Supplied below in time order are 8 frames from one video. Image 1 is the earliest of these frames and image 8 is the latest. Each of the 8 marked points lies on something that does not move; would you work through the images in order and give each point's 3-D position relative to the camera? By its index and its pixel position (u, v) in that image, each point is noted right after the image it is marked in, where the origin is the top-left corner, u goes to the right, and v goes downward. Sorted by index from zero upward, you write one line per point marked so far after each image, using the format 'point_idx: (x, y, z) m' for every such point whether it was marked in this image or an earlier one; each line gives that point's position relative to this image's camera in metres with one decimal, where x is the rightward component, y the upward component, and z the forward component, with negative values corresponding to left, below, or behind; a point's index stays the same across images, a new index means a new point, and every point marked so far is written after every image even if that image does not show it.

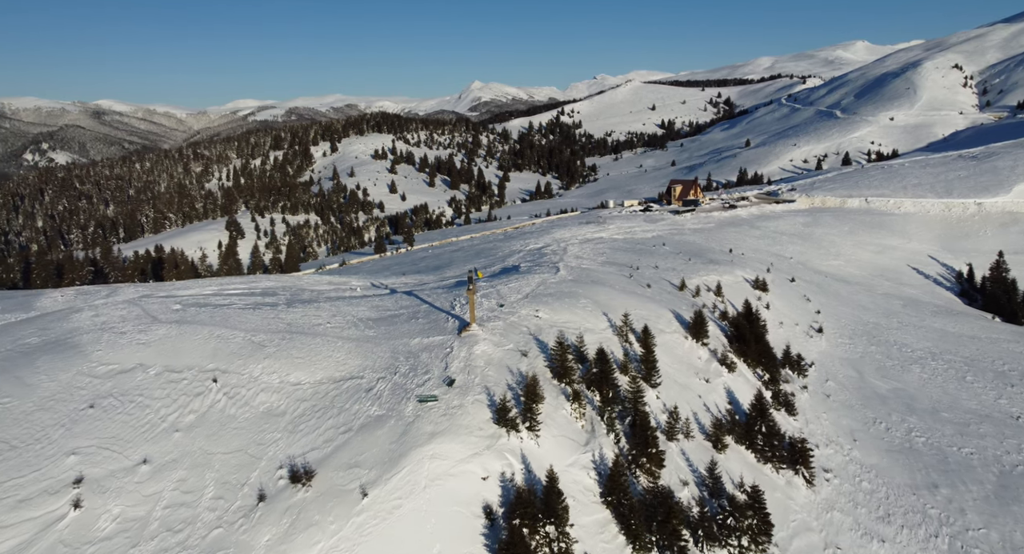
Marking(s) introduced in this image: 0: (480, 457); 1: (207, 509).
0: (-1.0, -5.8, +18.8) m
1: (-8.4, -6.7, +16.4) m
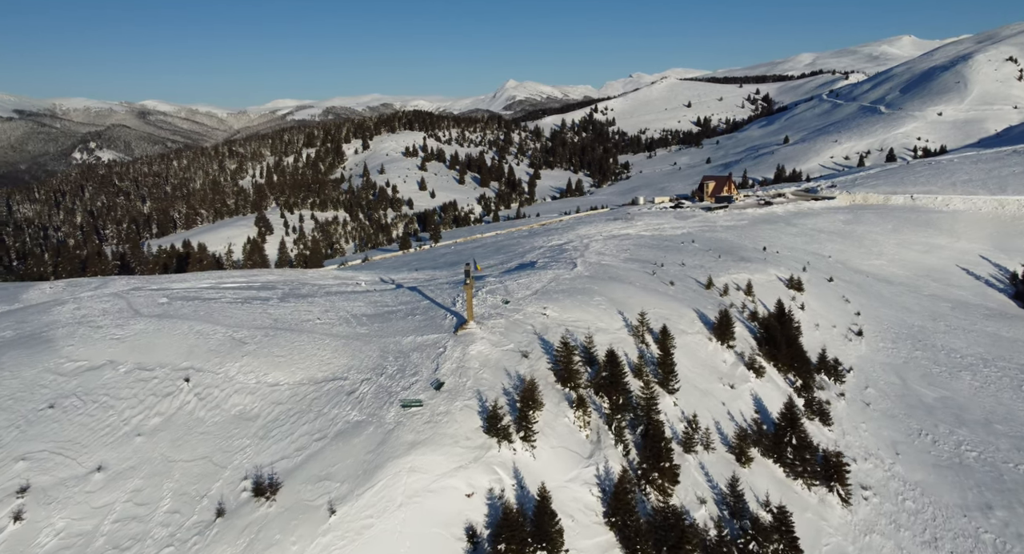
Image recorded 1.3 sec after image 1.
0: (-1.4, -5.6, +16.8) m
1: (-8.9, -6.4, +14.8) m
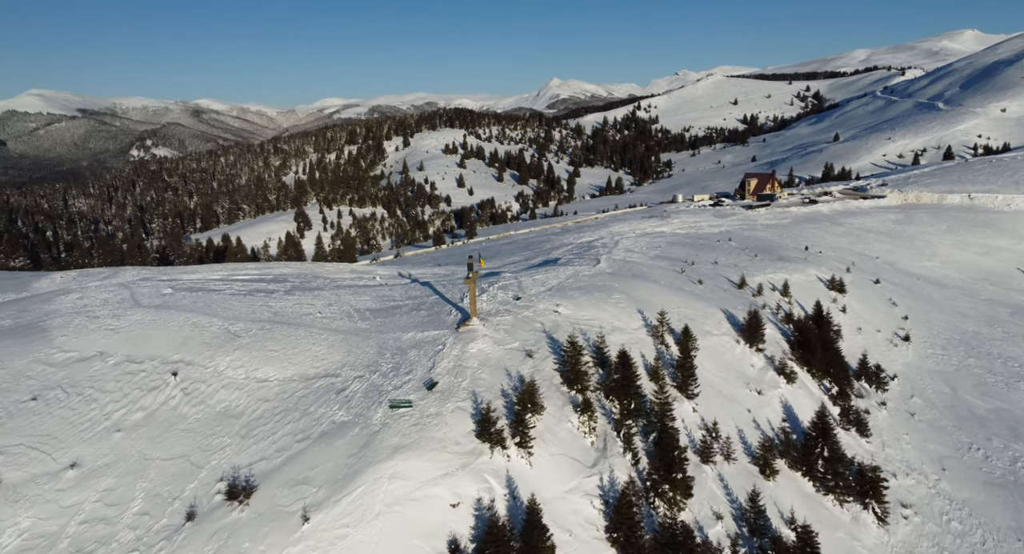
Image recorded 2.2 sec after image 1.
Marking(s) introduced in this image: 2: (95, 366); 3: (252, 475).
0: (-1.6, -5.4, +15.6) m
1: (-9.3, -6.2, +14.1) m
2: (-13.4, -2.9, +18.7) m
3: (-6.8, -5.3, +15.4) m
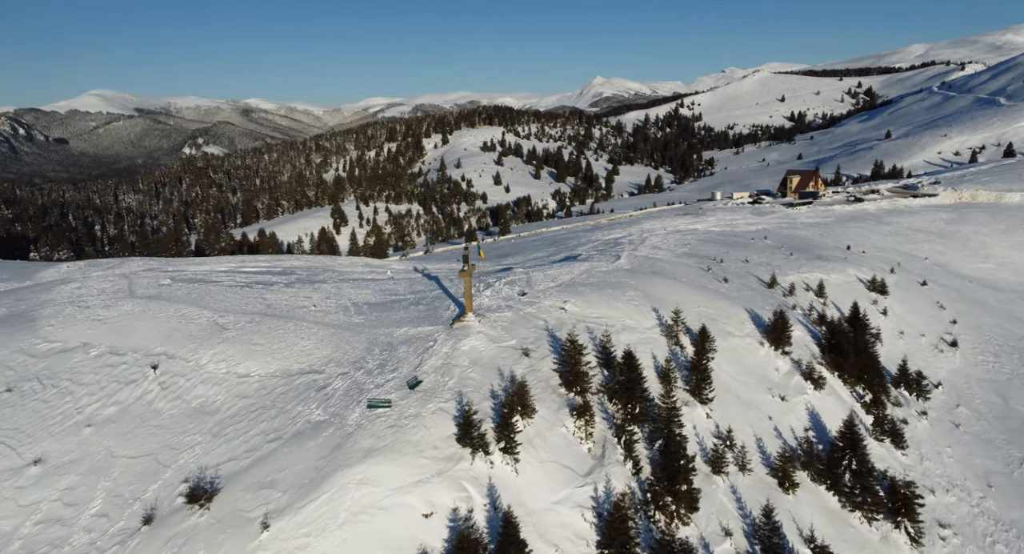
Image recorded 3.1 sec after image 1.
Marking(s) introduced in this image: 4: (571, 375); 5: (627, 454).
0: (-2.2, -5.2, +14.5) m
1: (-9.9, -5.9, +13.4) m
2: (-13.7, -2.5, +18.2) m
3: (-7.4, -5.1, +14.6) m
4: (+2.0, -3.3, +19.3) m
5: (+3.7, -5.7, +18.6) m
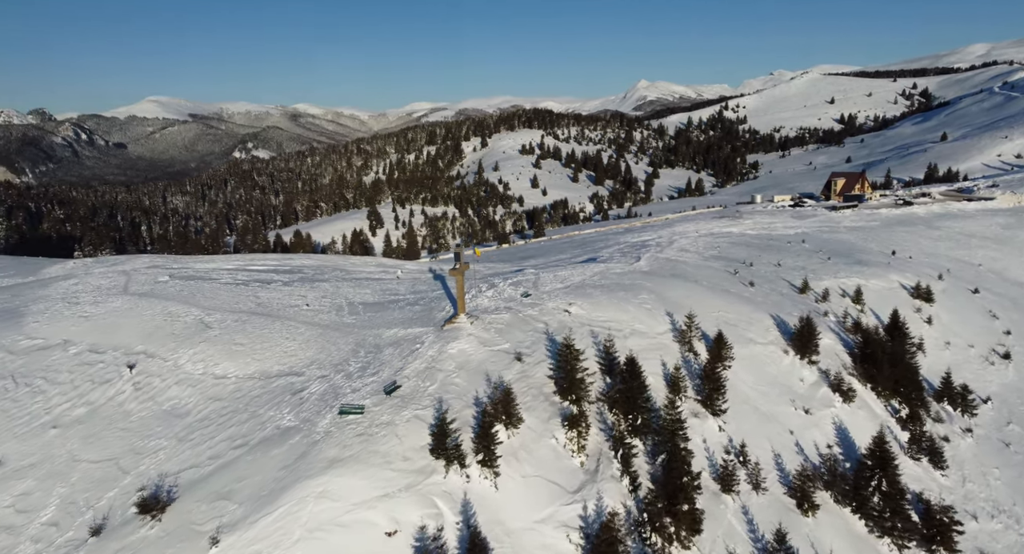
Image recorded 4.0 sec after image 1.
0: (-2.8, -5.2, +13.4) m
1: (-10.6, -5.7, +12.8) m
2: (-14.1, -2.4, +17.8) m
3: (-8.0, -4.9, +13.8) m
4: (+1.6, -3.3, +18.0) m
5: (+3.3, -5.7, +17.1) m
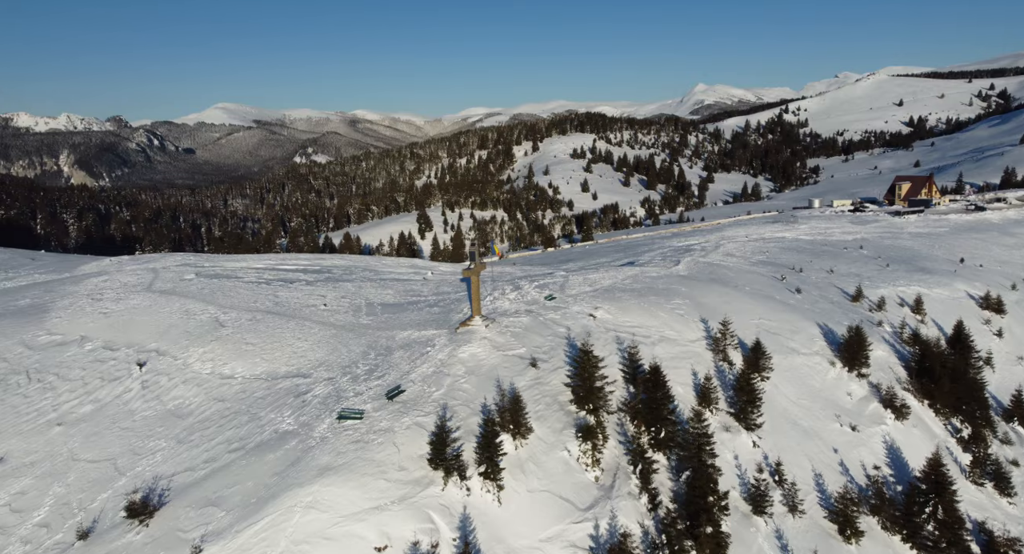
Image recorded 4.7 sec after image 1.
0: (-2.9, -5.1, +12.6) m
1: (-10.6, -5.6, +12.7) m
2: (-13.7, -2.3, +18.0) m
3: (-8.0, -4.9, +13.5) m
4: (+2.0, -3.3, +16.9) m
5: (+3.5, -5.7, +15.9) m
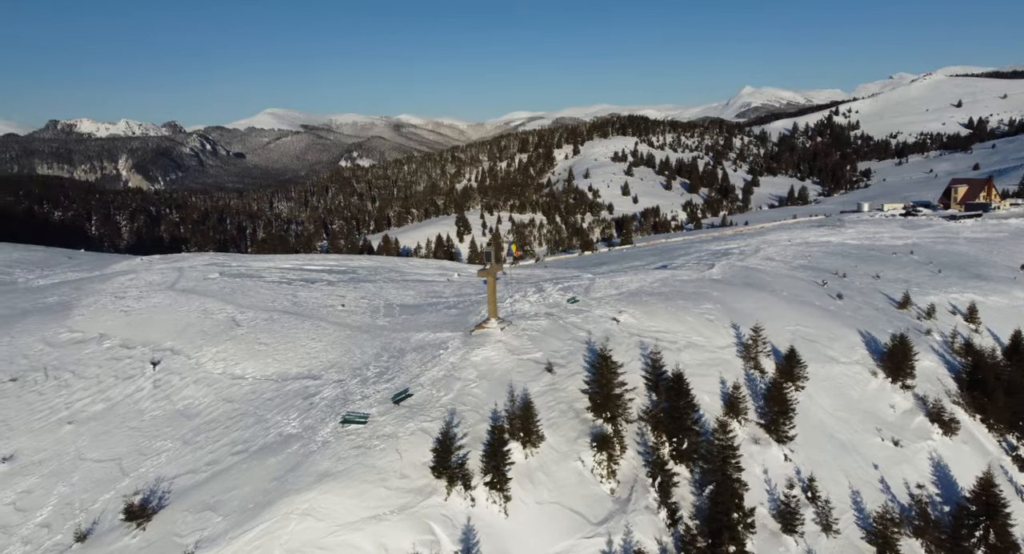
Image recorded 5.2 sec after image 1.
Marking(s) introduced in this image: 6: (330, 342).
0: (-2.8, -5.1, +12.1) m
1: (-10.6, -5.6, +12.7) m
2: (-13.2, -2.2, +18.2) m
3: (-7.8, -4.8, +13.3) m
4: (+2.3, -3.4, +16.1) m
5: (+3.8, -5.8, +15.0) m
6: (-6.0, -2.1, +19.3) m
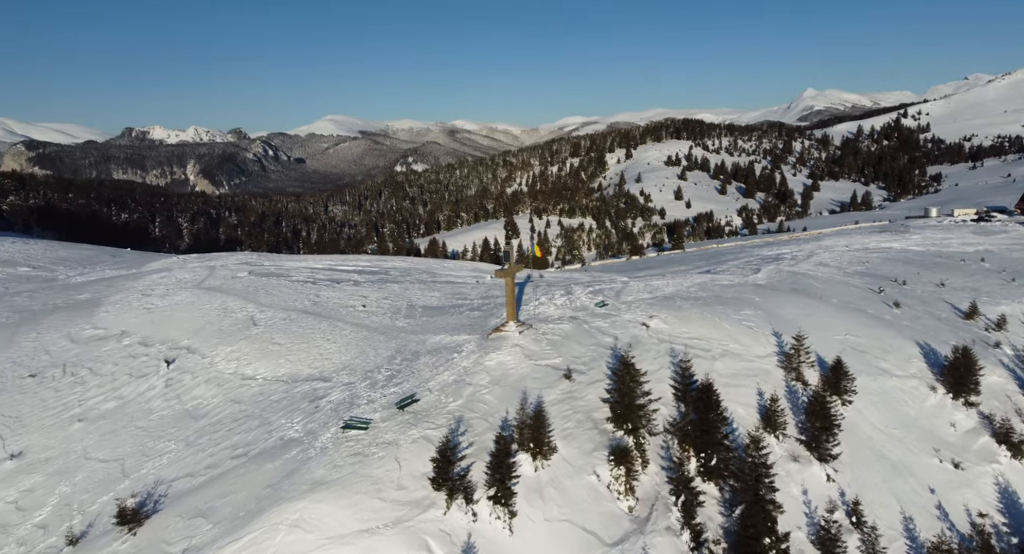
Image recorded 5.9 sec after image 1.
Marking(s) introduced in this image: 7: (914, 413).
0: (-2.8, -5.1, +11.5) m
1: (-10.5, -5.5, +12.6) m
2: (-12.7, -2.2, +18.3) m
3: (-7.7, -4.8, +13.0) m
4: (+2.7, -3.4, +15.0) m
5: (+4.0, -5.8, +13.7) m
6: (-5.4, -2.1, +18.9) m
7: (+12.8, -4.4, +18.7) m
